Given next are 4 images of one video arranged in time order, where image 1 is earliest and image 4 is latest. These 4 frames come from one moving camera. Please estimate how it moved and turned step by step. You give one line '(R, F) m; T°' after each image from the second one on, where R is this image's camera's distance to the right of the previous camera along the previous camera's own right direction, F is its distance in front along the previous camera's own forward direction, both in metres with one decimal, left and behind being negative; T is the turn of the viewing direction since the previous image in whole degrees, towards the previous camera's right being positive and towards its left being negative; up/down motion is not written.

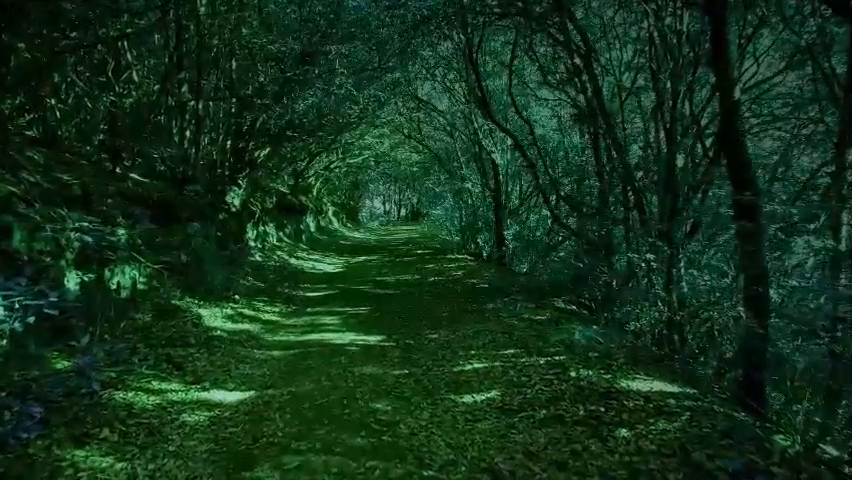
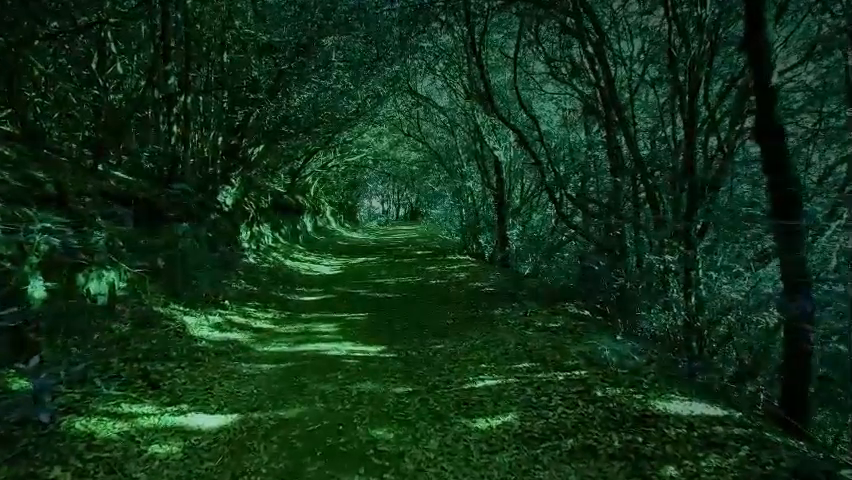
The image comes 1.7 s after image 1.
(-0.1, +0.8) m; 0°
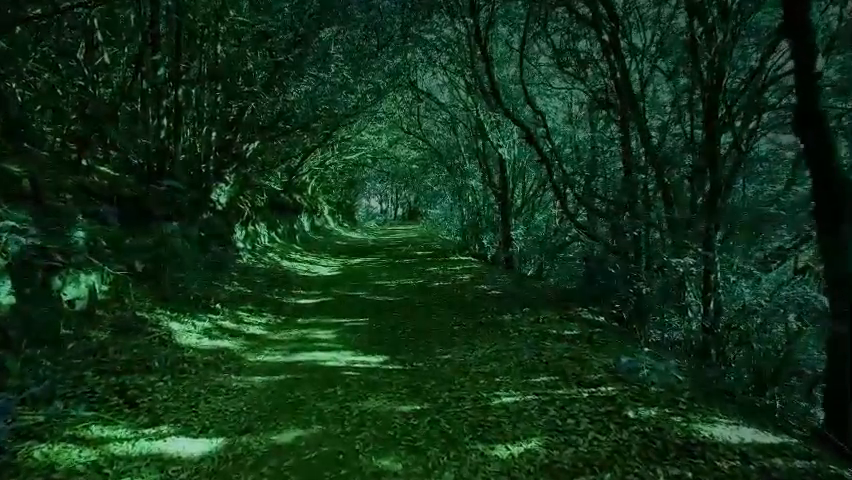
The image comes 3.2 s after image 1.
(-0.1, +0.7) m; 0°
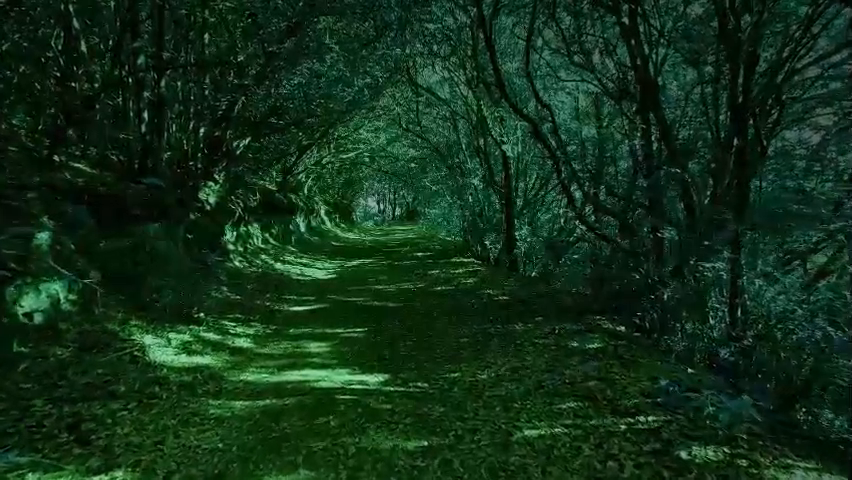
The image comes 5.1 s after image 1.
(-0.1, +0.9) m; 0°
